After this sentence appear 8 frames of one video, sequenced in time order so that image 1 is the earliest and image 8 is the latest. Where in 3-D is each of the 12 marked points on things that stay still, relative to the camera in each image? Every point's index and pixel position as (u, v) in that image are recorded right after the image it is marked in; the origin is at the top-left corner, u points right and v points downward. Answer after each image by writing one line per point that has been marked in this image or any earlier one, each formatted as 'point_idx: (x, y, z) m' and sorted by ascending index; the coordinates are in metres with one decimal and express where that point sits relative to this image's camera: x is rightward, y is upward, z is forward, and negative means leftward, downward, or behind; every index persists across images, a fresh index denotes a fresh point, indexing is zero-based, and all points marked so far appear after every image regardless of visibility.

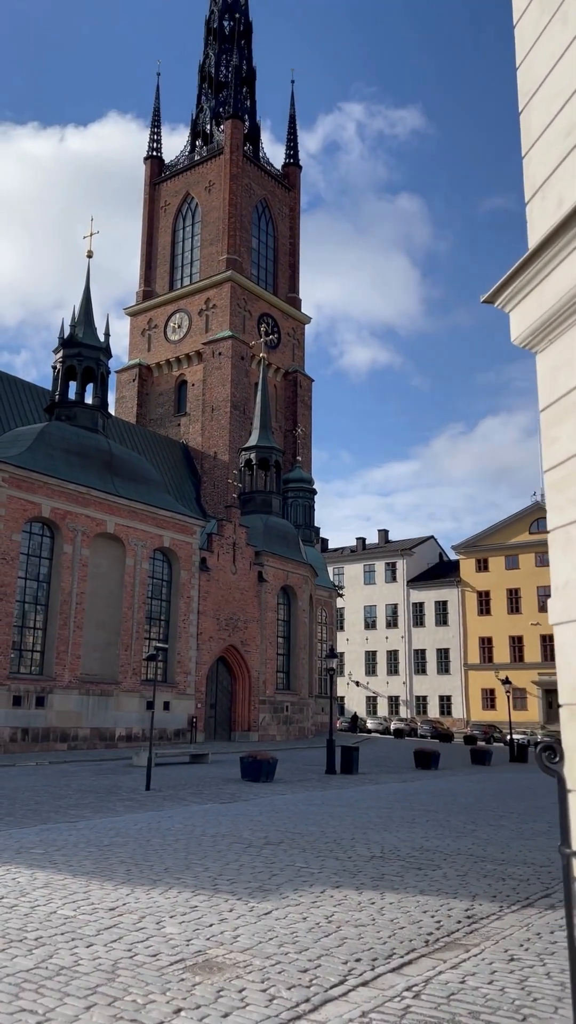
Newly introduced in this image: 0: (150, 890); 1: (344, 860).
0: (-1.3, -3.5, +7.7) m
1: (+0.6, -4.0, +9.4) m
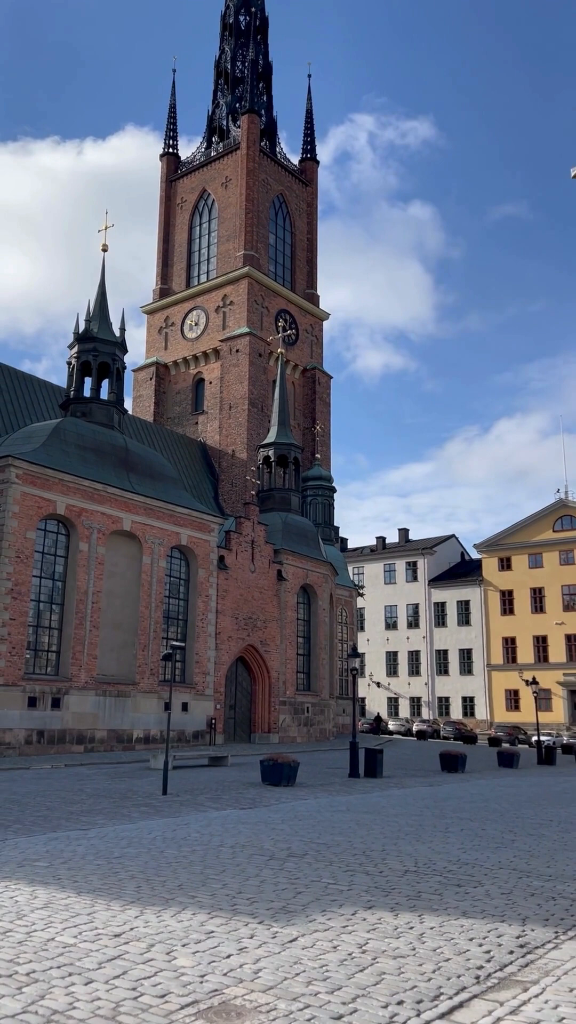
0: (-1.1, -3.3, +6.9) m
1: (+0.9, -3.8, +8.5) m
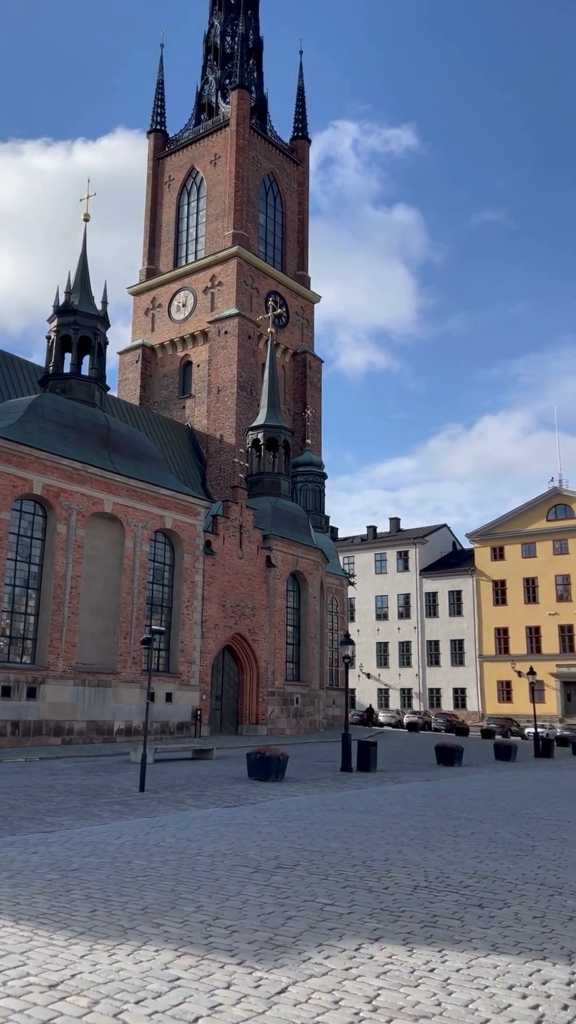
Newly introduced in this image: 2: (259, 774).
0: (-1.1, -2.9, +5.5) m
1: (+0.8, -3.3, +7.2) m
2: (-0.6, -5.9, +18.5) m
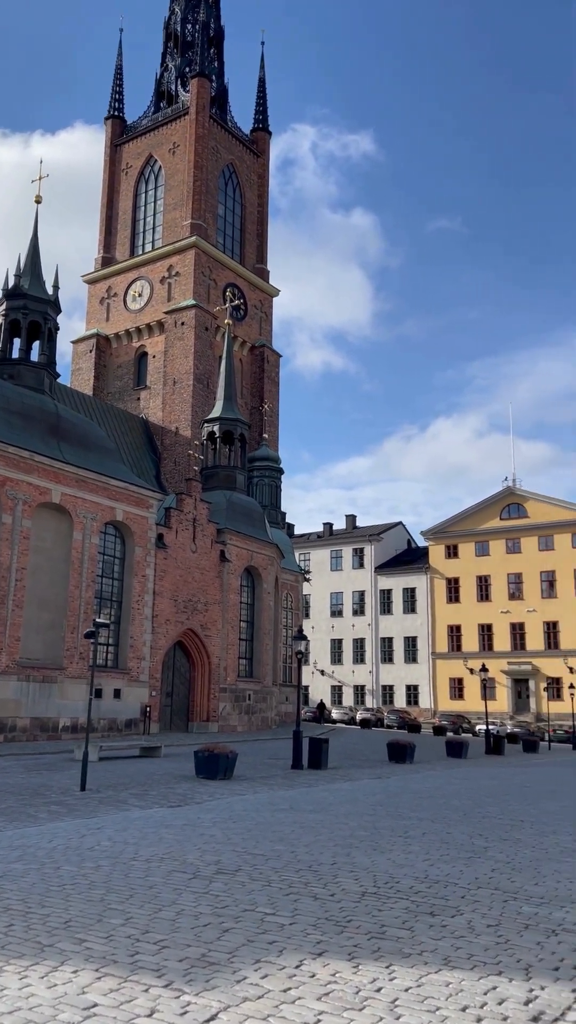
0: (-1.5, -2.7, +4.9) m
1: (+0.3, -3.2, +6.7) m
2: (-1.8, -5.6, +17.9) m
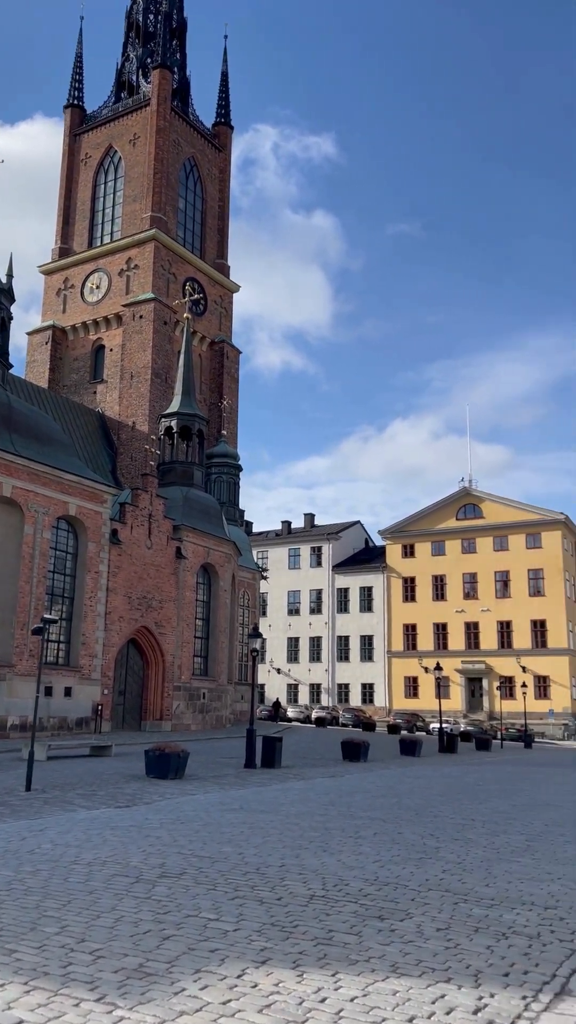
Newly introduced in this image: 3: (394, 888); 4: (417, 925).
0: (-1.9, -2.6, +4.6) m
1: (-0.1, -3.1, +6.5) m
2: (-2.8, -5.5, +17.6) m
3: (+0.9, -3.2, +7.1) m
4: (+0.9, -3.0, +6.1) m
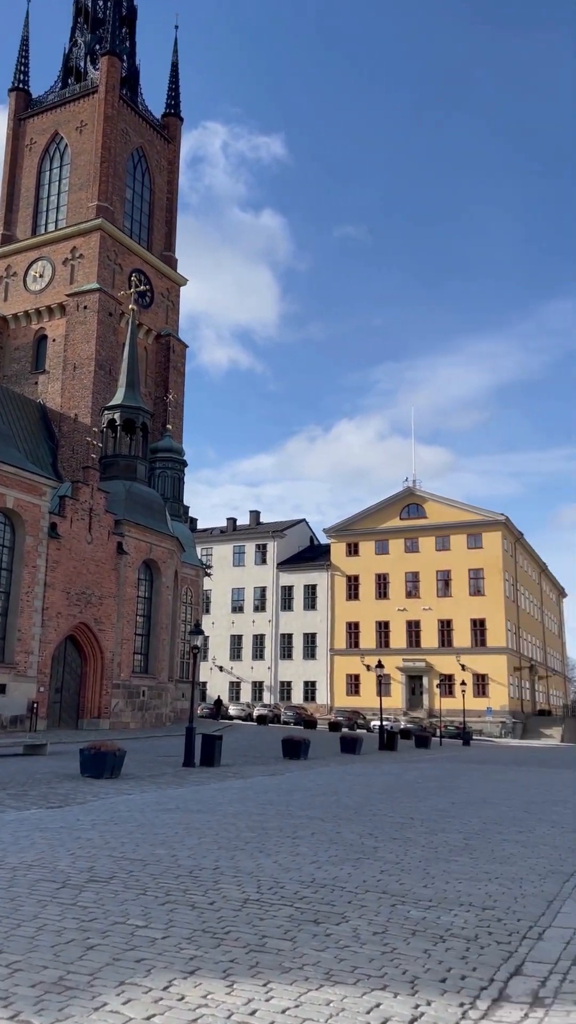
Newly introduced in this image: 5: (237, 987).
0: (-2.2, -2.5, +4.3) m
1: (-0.6, -3.0, +6.2) m
2: (-4.1, -5.4, +17.2) m
3: (+0.4, -3.2, +6.9) m
4: (+0.5, -3.0, +5.9) m
5: (-0.3, -2.7, +4.7) m
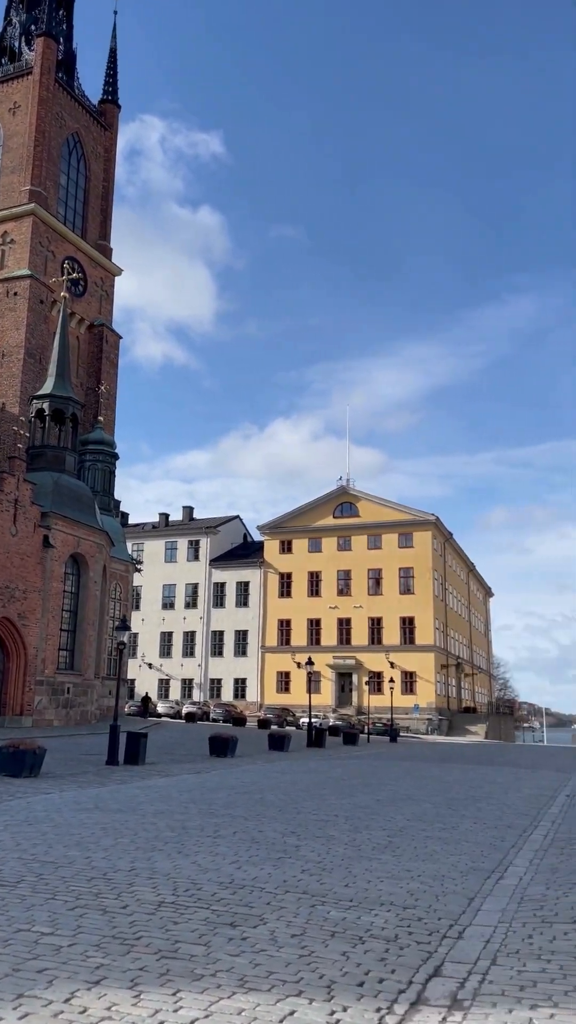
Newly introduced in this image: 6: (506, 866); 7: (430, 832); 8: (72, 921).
0: (-2.7, -2.4, +3.8) m
1: (-1.2, -2.9, +5.9) m
2: (-5.6, -5.2, +16.6) m
3: (-0.3, -3.1, +6.7) m
4: (-0.1, -2.9, +5.7) m
5: (-0.8, -2.6, +4.4) m
6: (+2.1, -3.4, +7.9) m
7: (+1.7, -3.8, +9.7) m
8: (-1.5, -2.9, +5.9) m
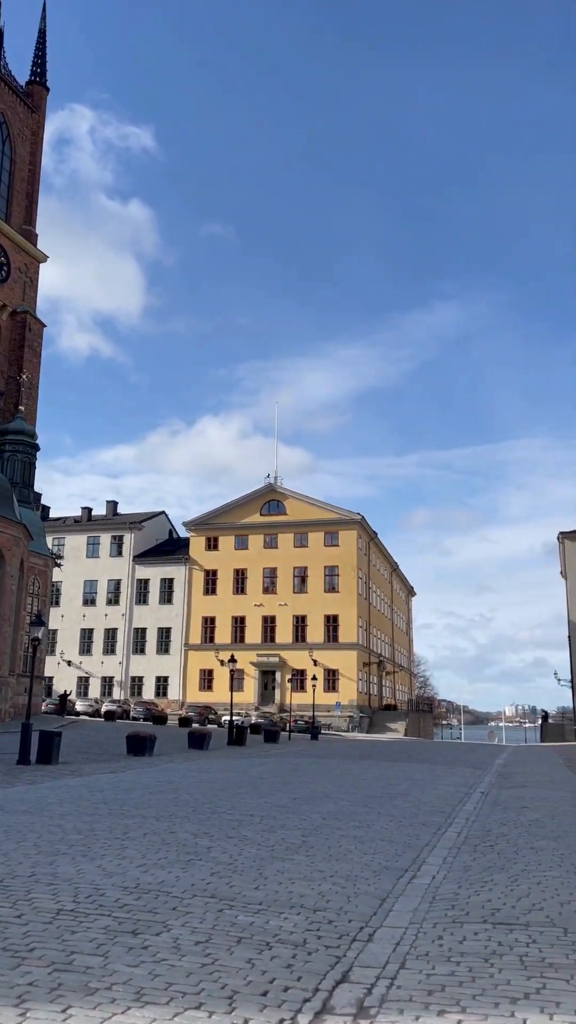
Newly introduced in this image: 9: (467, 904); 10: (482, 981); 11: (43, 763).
0: (-3.1, -2.3, +3.4) m
1: (-1.9, -2.8, +5.6) m
2: (-7.2, -4.9, +15.8) m
3: (-1.0, -3.0, +6.4) m
4: (-0.8, -2.8, +5.4) m
5: (-1.3, -2.5, +4.1) m
6: (+1.2, -3.3, +7.8) m
7: (+0.7, -3.7, +9.6) m
8: (-2.2, -2.8, +5.5) m
9: (+1.3, -2.9, +6.2) m
10: (+1.1, -2.5, +4.5) m
11: (-5.8, -6.0, +19.6) m
